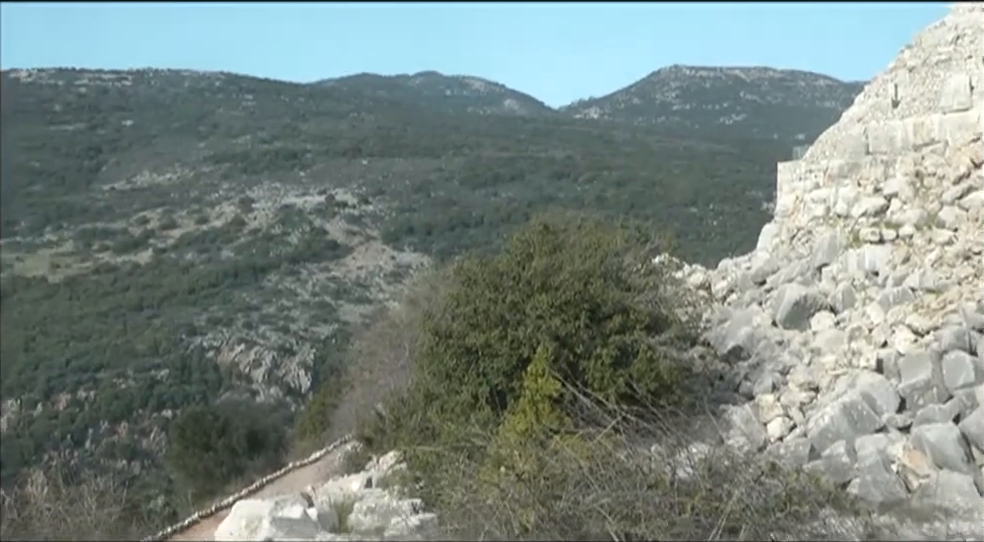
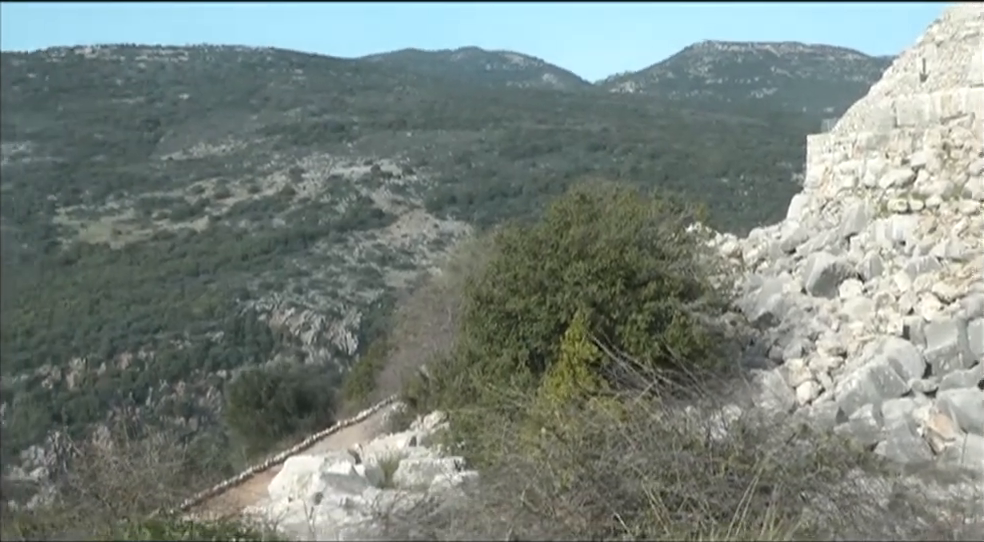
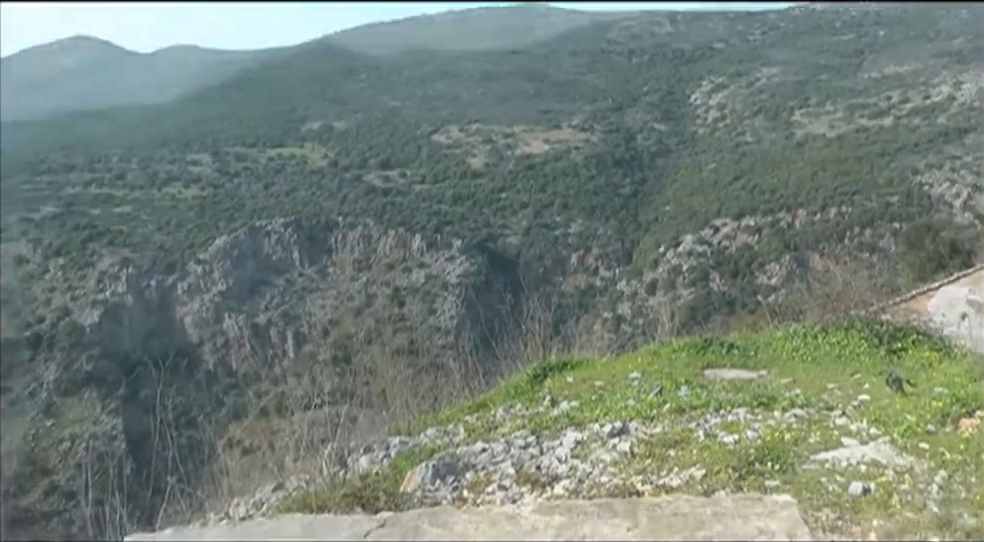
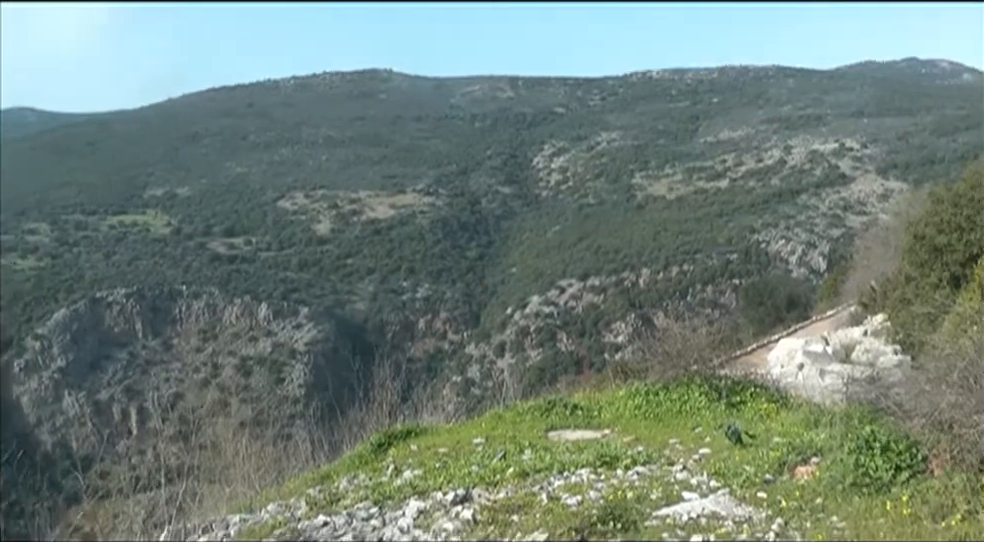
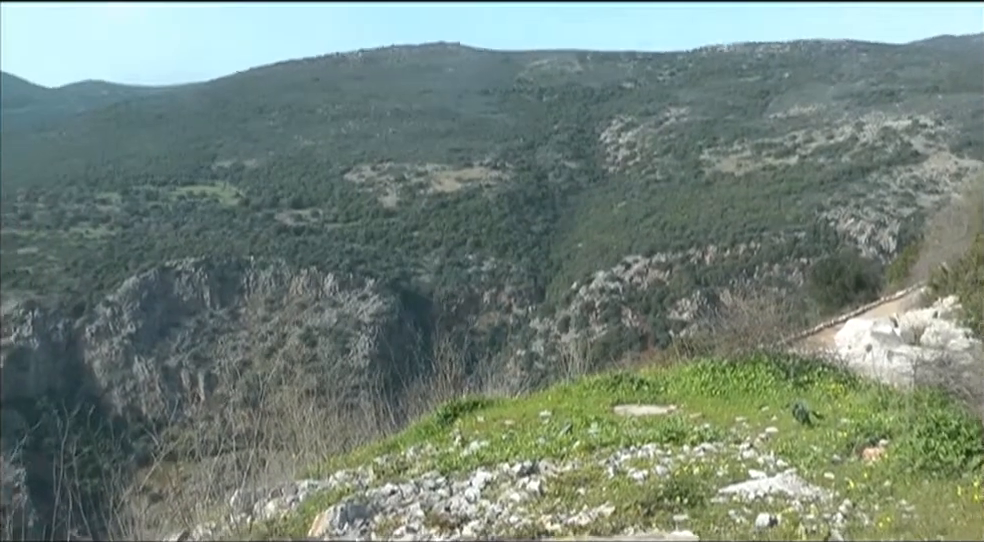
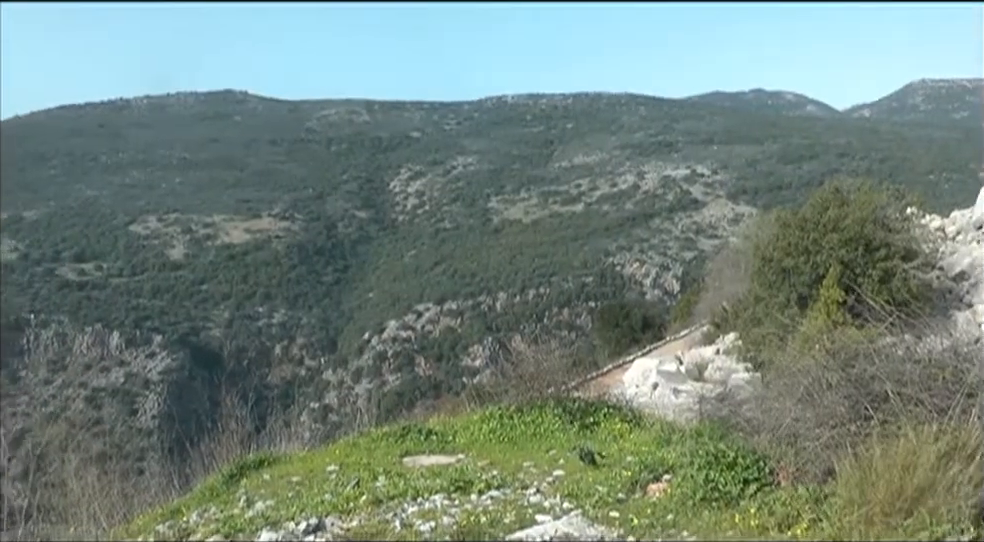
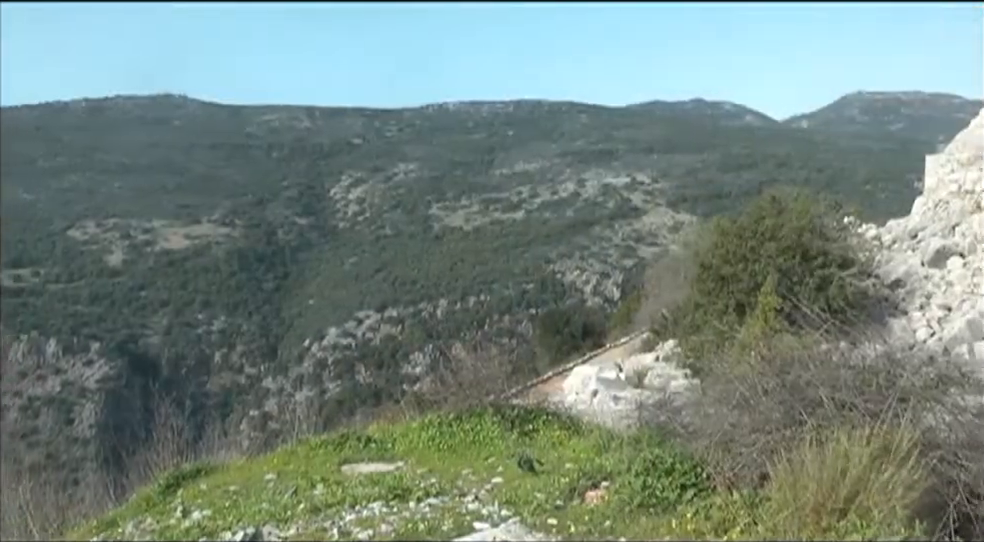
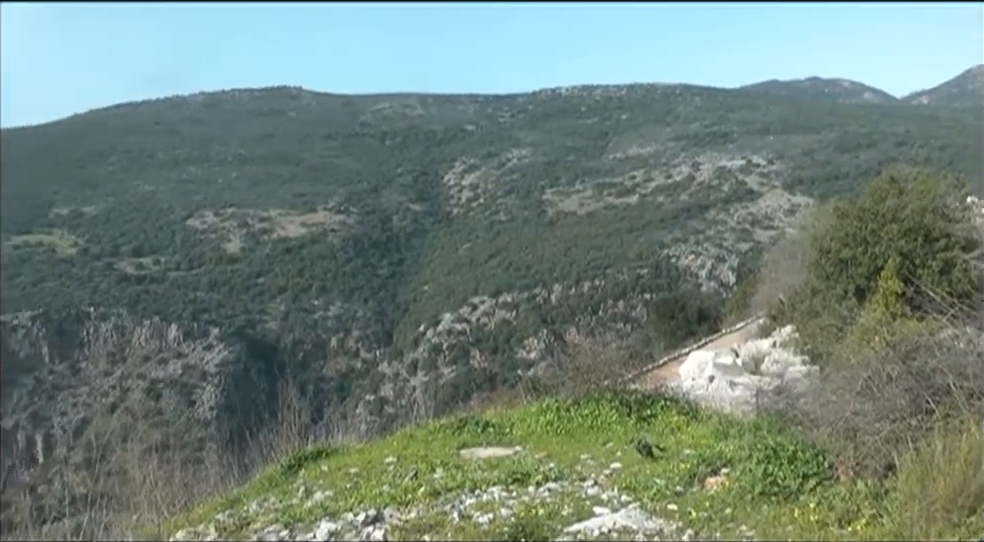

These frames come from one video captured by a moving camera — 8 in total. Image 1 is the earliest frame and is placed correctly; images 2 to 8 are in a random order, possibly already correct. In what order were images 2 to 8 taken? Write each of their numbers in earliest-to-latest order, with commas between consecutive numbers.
2, 7, 6, 8, 4, 5, 3
